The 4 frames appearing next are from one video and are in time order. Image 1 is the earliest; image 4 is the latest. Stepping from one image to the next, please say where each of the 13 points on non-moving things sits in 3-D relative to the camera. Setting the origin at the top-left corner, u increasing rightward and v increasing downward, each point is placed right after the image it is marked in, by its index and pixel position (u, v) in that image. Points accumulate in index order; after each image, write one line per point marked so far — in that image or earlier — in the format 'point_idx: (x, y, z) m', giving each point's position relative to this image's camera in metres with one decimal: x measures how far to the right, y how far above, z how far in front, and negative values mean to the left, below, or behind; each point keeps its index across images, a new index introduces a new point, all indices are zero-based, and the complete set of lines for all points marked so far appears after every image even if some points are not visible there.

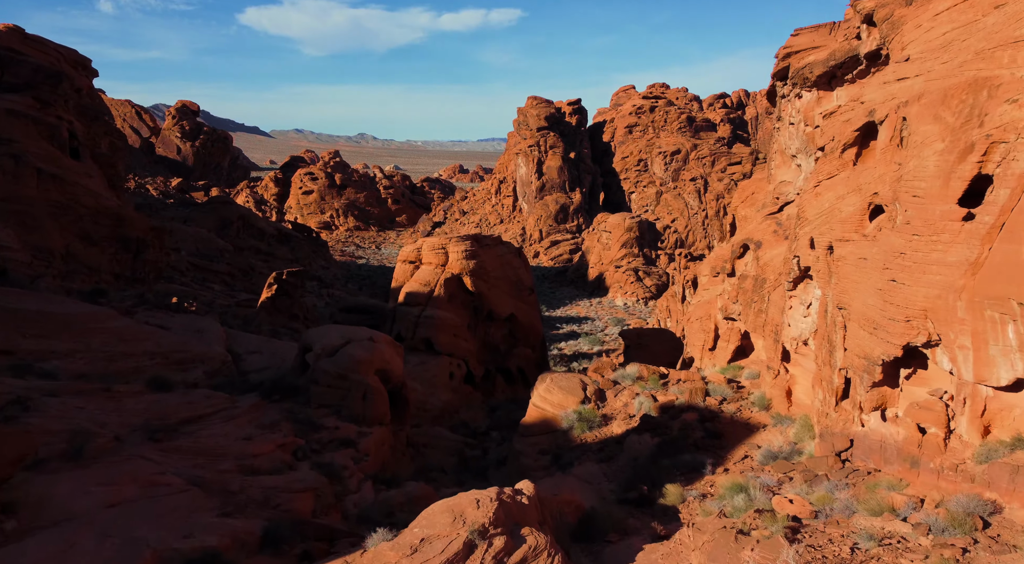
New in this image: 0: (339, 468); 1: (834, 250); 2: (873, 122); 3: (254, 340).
0: (-1.3, -1.4, +5.8) m
1: (+2.2, +0.2, +5.5) m
2: (+2.5, +1.1, +5.5) m
3: (-3.0, -0.7, +9.4) m
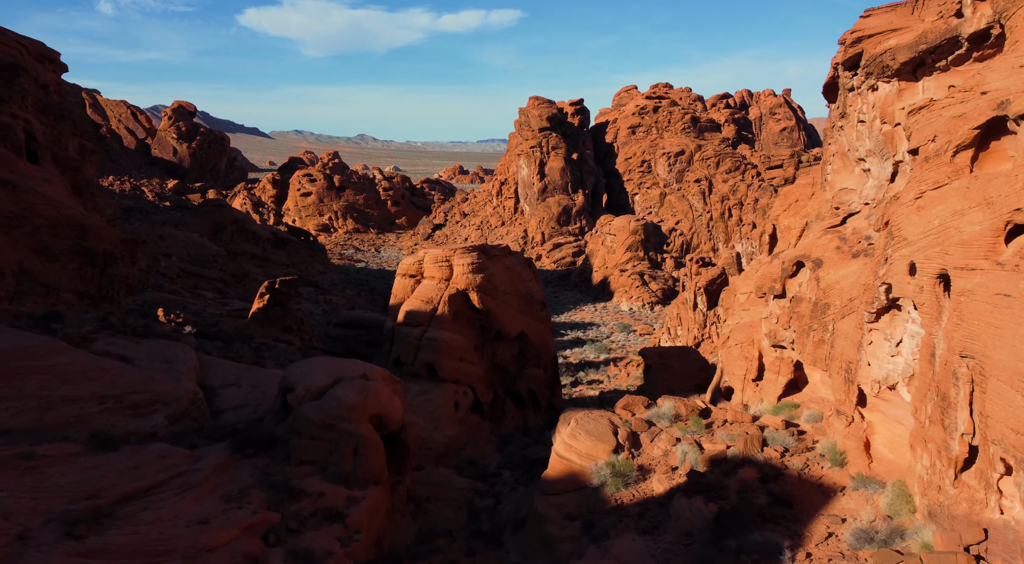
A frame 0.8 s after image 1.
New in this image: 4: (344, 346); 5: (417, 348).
0: (-1.1, -1.6, +4.7) m
1: (+2.4, 0.0, +4.4) m
2: (+2.6, +0.9, +4.3) m
3: (-2.8, -0.9, +8.2) m
4: (-3.0, -1.1, +14.3) m
5: (-1.2, -0.8, +10.1) m
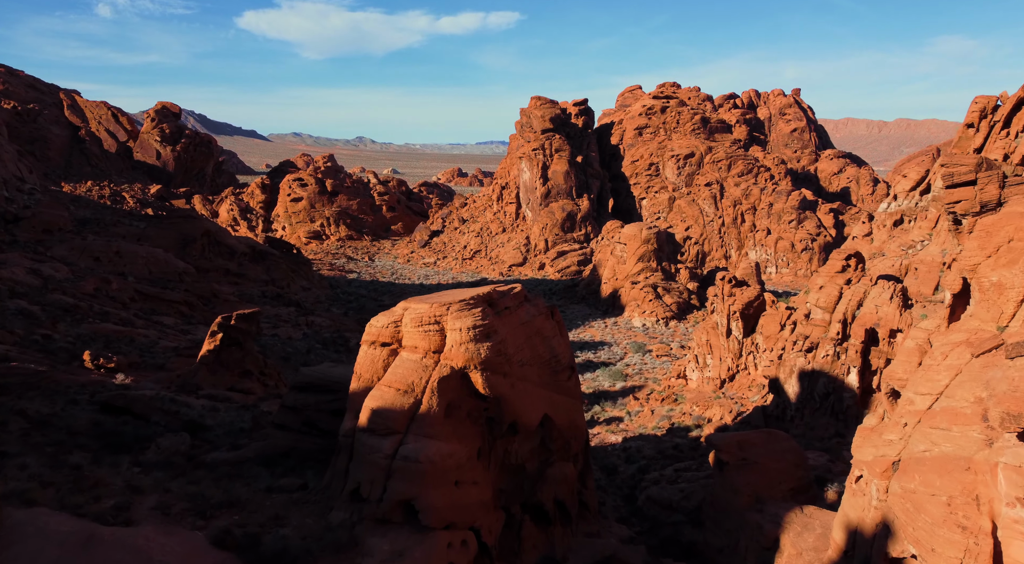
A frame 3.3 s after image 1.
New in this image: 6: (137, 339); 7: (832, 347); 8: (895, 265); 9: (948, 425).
0: (-0.9, -2.2, +1.0) m
1: (+2.6, -0.6, +0.8) m
2: (+2.8, +0.3, +0.7) m
3: (-2.6, -1.6, +4.6) m
4: (-2.8, -1.8, +10.7) m
5: (-1.0, -1.5, +6.4) m
6: (-9.0, -1.4, +19.3) m
7: (+6.5, -1.3, +16.5) m
8: (+8.8, +0.4, +18.8) m
9: (+2.7, -0.9, +4.9) m
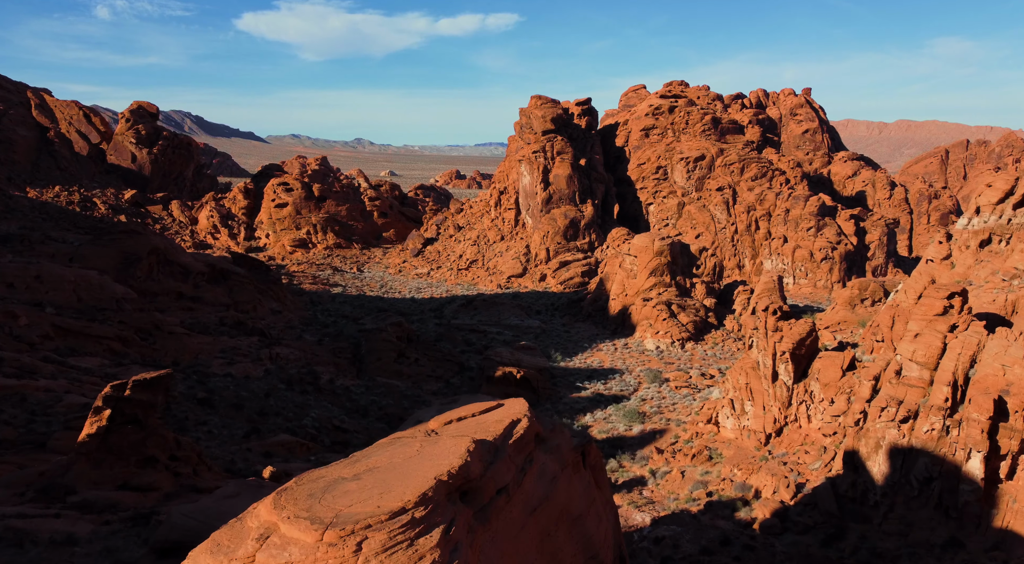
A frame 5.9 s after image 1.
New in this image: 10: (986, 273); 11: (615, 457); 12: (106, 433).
0: (-0.9, -3.0, -3.3) m
1: (+2.6, -1.4, -3.5) m
2: (+2.8, -0.5, -3.6) m
3: (-2.6, -2.3, +0.3) m
4: (-2.8, -2.6, +6.4) m
5: (-1.0, -2.2, +2.1) m
6: (-9.0, -2.2, +15.0) m
7: (+6.4, -2.1, +12.2) m
8: (+8.8, -0.3, +14.5) m
9: (+2.7, -1.7, +0.6) m
10: (+9.3, +0.2, +15.8) m
11: (+2.4, -4.1, +17.2) m
12: (-5.7, -2.1, +11.3) m
